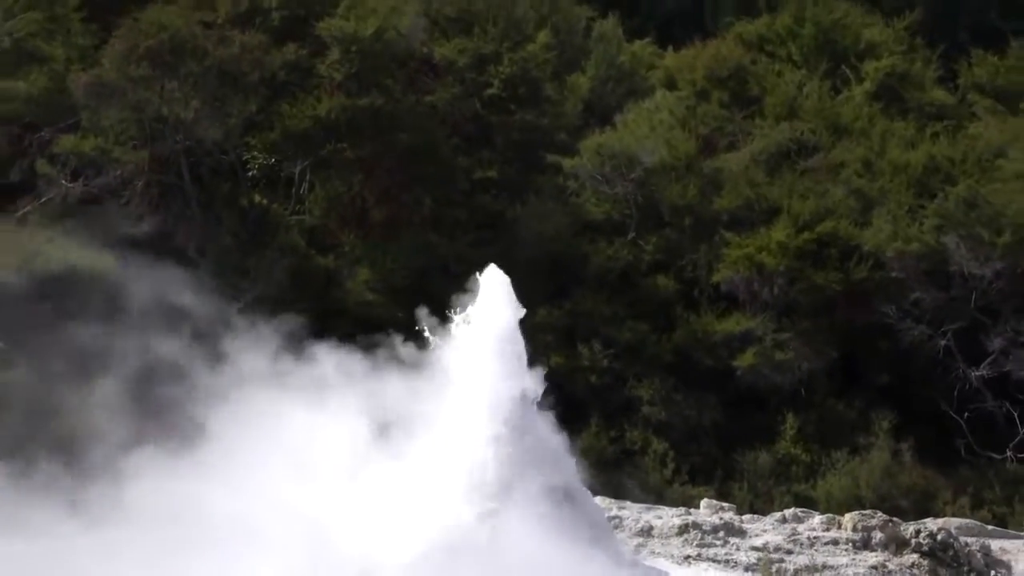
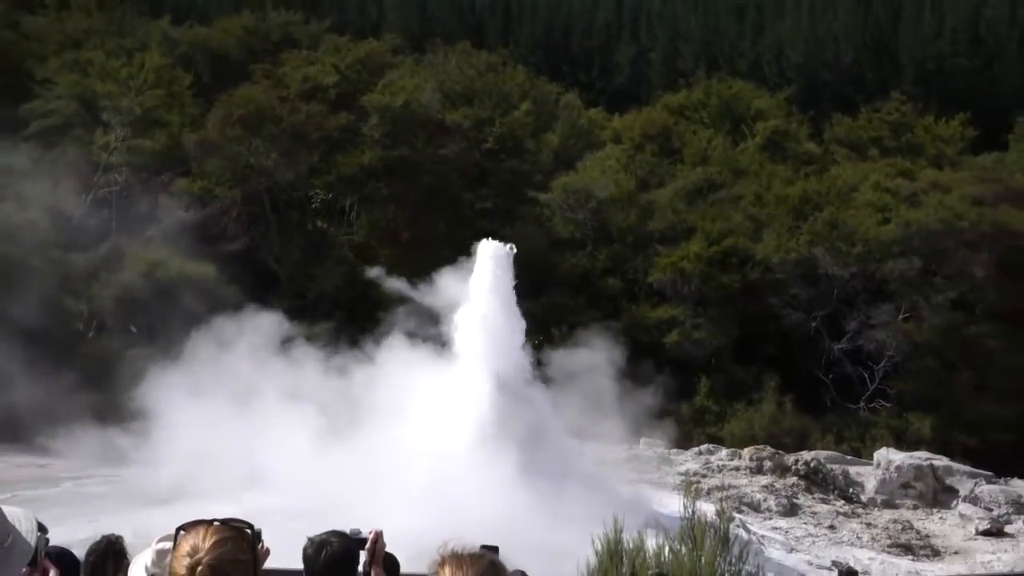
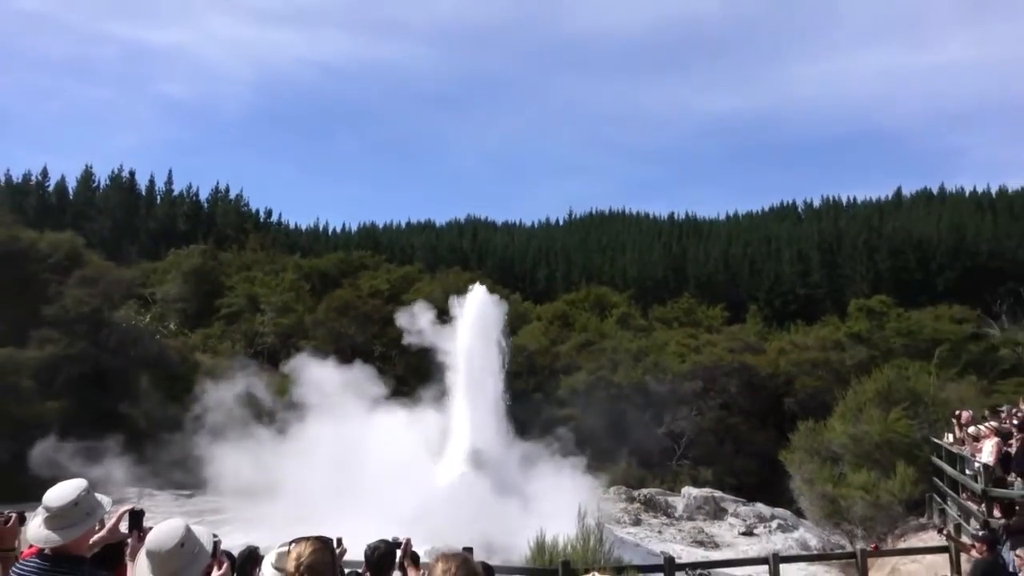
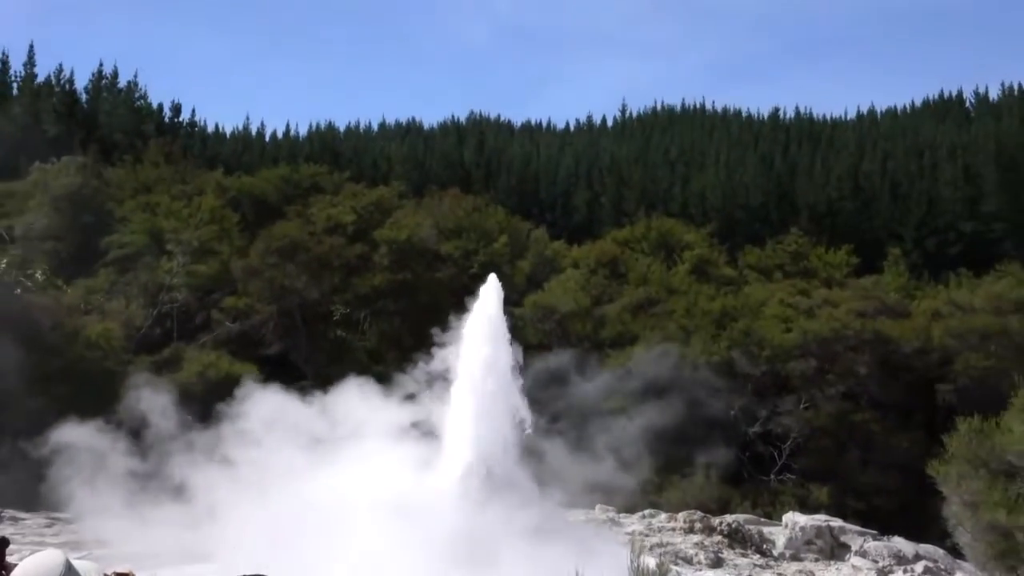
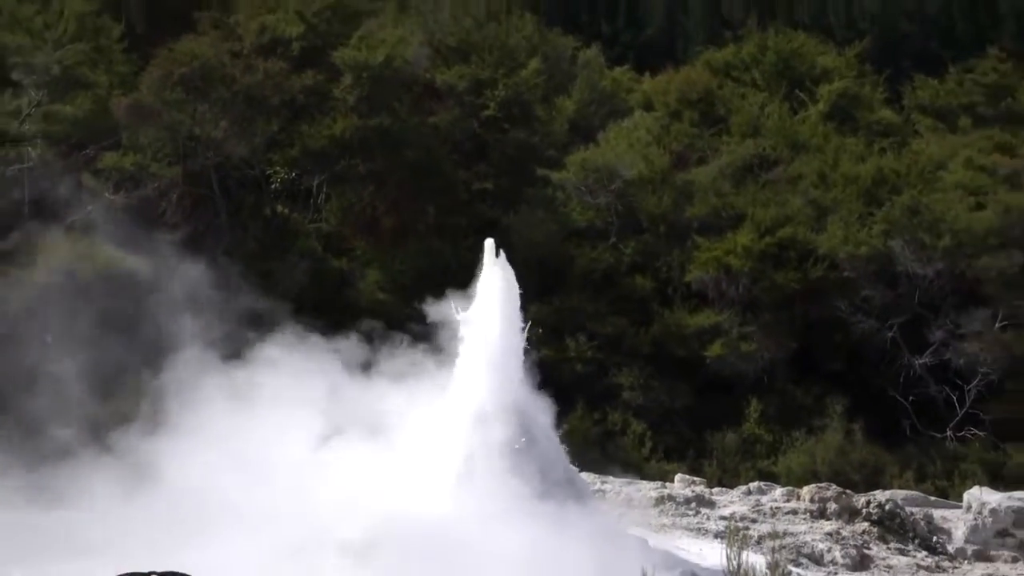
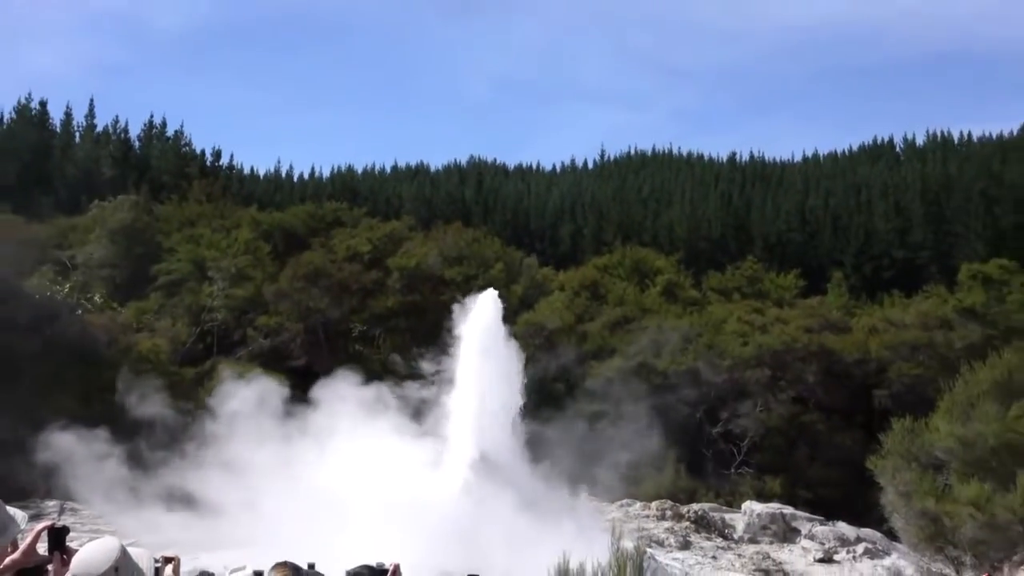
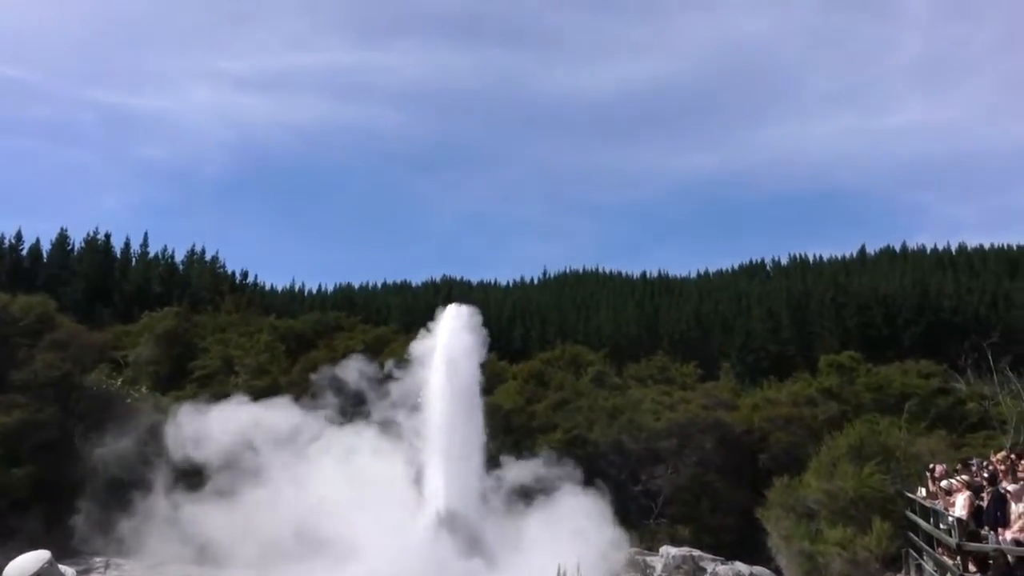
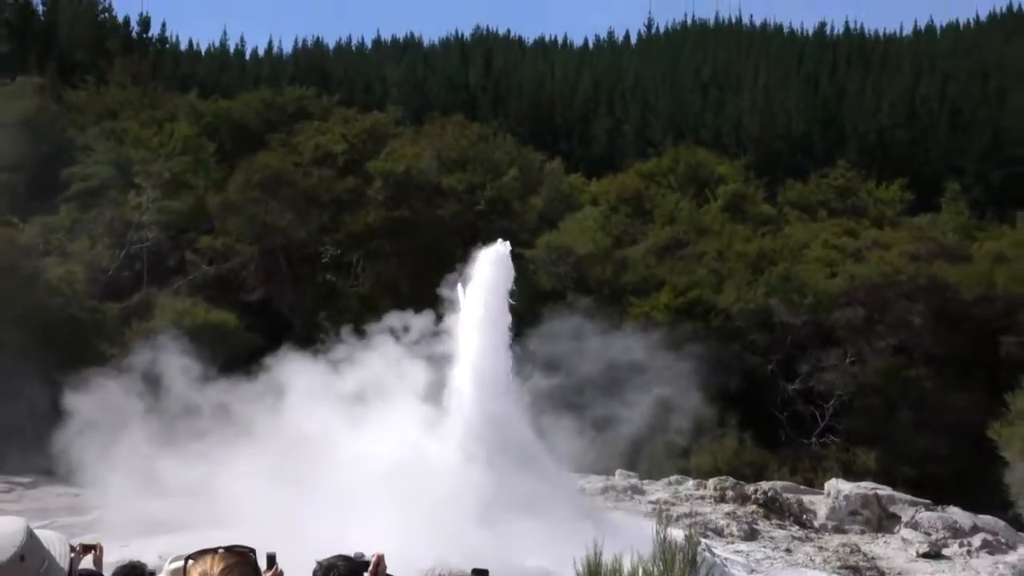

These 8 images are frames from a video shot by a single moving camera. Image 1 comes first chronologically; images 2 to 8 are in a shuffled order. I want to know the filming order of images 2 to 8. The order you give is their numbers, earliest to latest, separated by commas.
5, 2, 8, 4, 6, 3, 7
